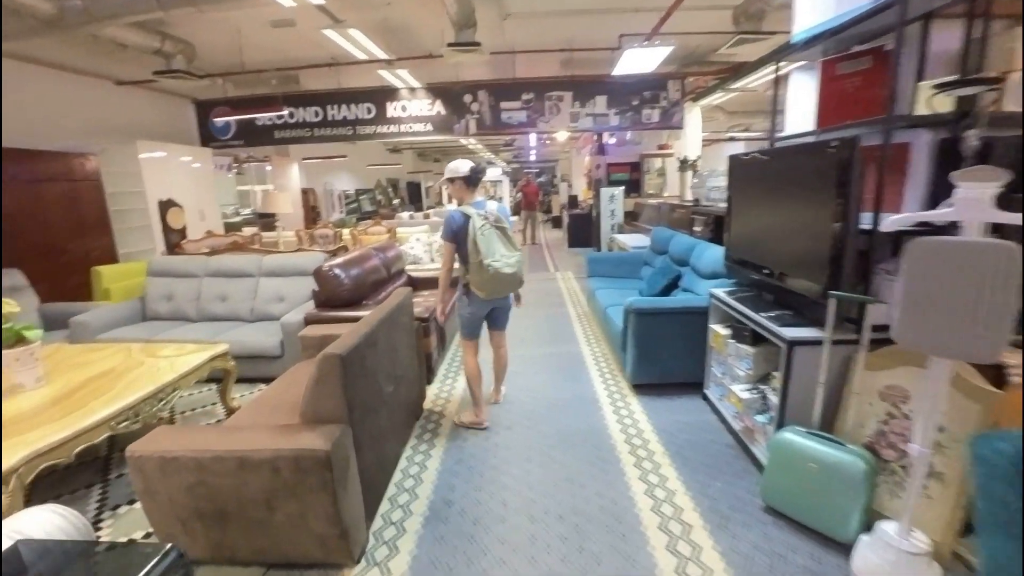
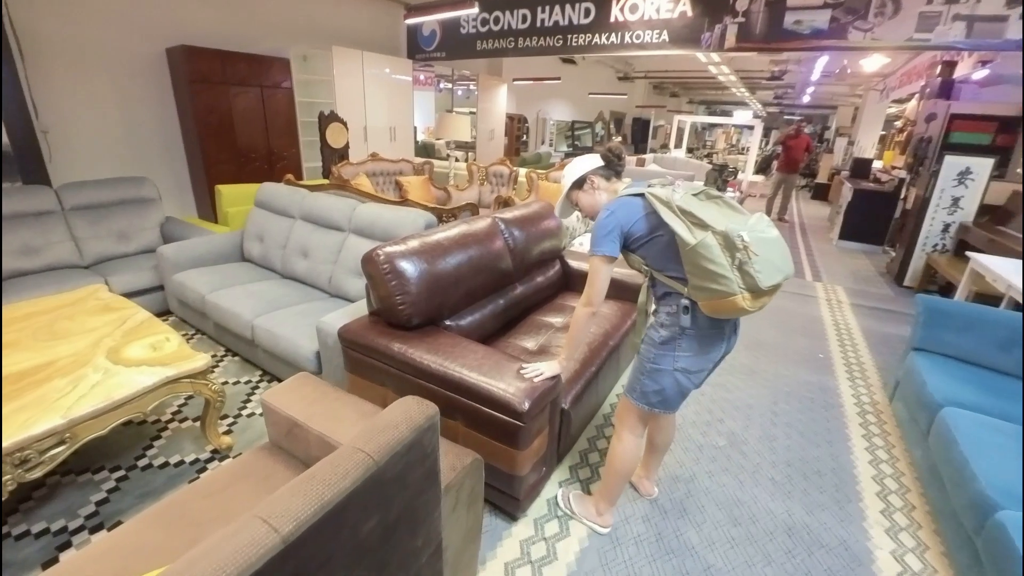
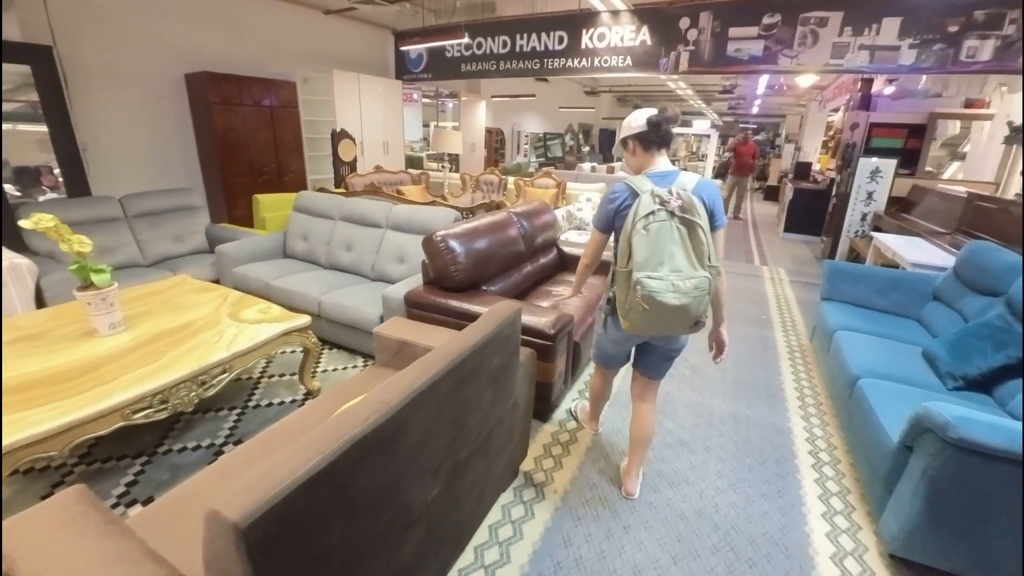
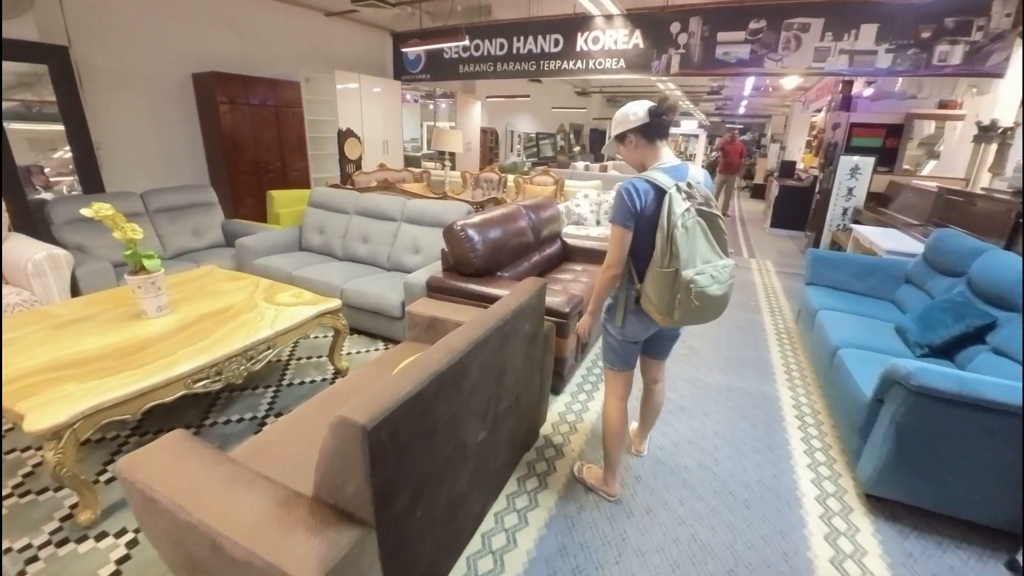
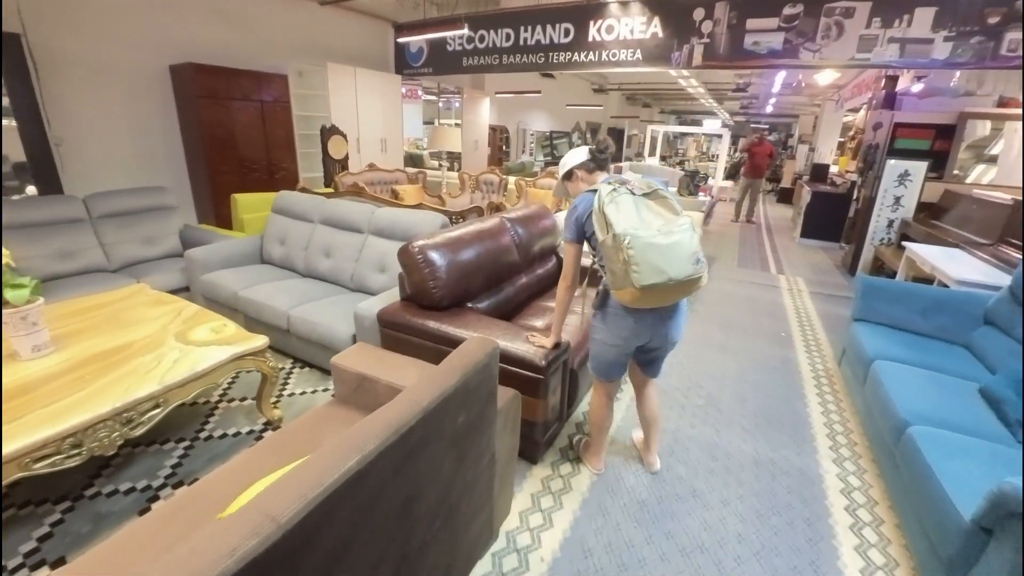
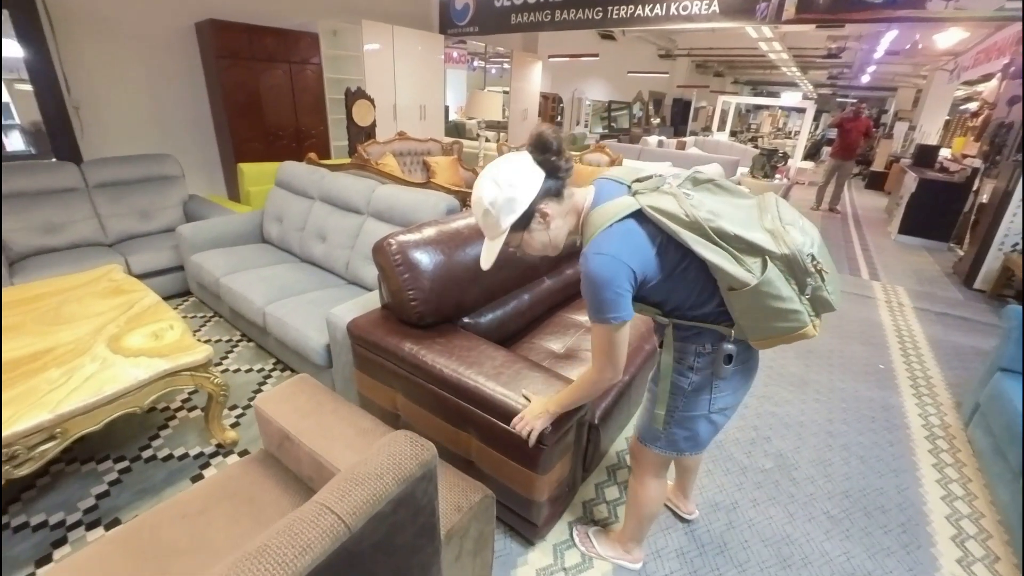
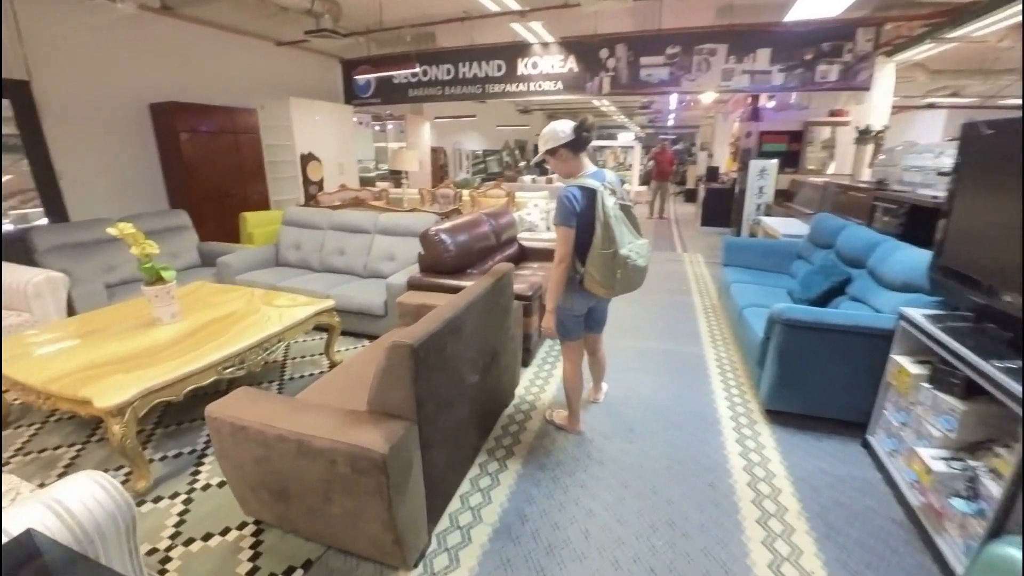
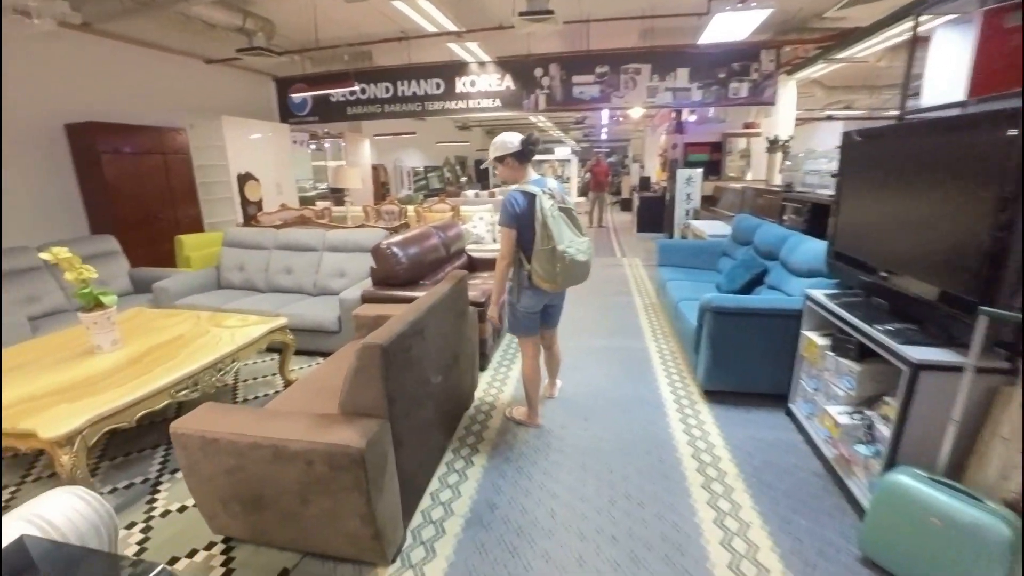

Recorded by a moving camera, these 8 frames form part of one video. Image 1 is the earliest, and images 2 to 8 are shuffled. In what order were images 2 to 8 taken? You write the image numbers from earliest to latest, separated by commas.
8, 7, 4, 3, 5, 2, 6
